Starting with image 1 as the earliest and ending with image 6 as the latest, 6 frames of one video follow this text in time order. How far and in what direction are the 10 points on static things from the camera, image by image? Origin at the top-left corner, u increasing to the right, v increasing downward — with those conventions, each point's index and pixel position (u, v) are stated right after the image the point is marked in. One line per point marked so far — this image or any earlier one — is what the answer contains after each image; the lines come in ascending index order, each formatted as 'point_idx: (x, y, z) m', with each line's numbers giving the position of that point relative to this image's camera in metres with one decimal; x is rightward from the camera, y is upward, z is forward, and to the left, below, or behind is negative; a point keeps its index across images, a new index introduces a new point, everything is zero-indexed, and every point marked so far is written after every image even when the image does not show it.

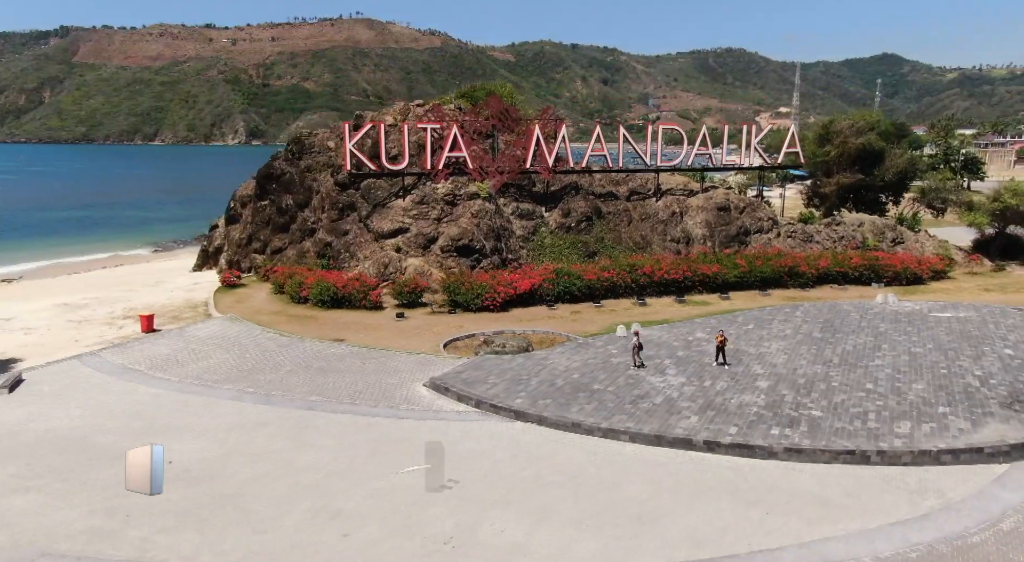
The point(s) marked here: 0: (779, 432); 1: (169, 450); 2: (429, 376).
0: (+6.4, -3.6, +14.4) m
1: (-7.6, -3.9, +13.7) m
2: (-2.3, -2.9, +18.0) m
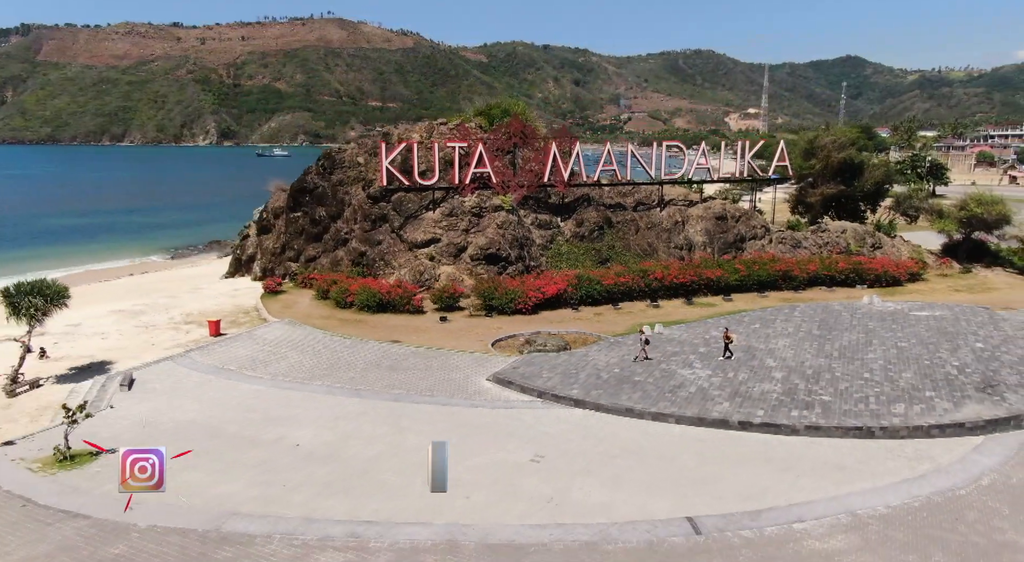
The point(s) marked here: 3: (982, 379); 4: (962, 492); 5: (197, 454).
0: (+8.3, -3.8, +17.3) m
1: (-5.8, -4.2, +16.0) m
2: (-0.6, -3.2, +20.5) m
3: (+15.5, -3.2, +19.7) m
4: (+10.5, -4.9, +13.9) m
5: (-8.0, -4.5, +14.7) m
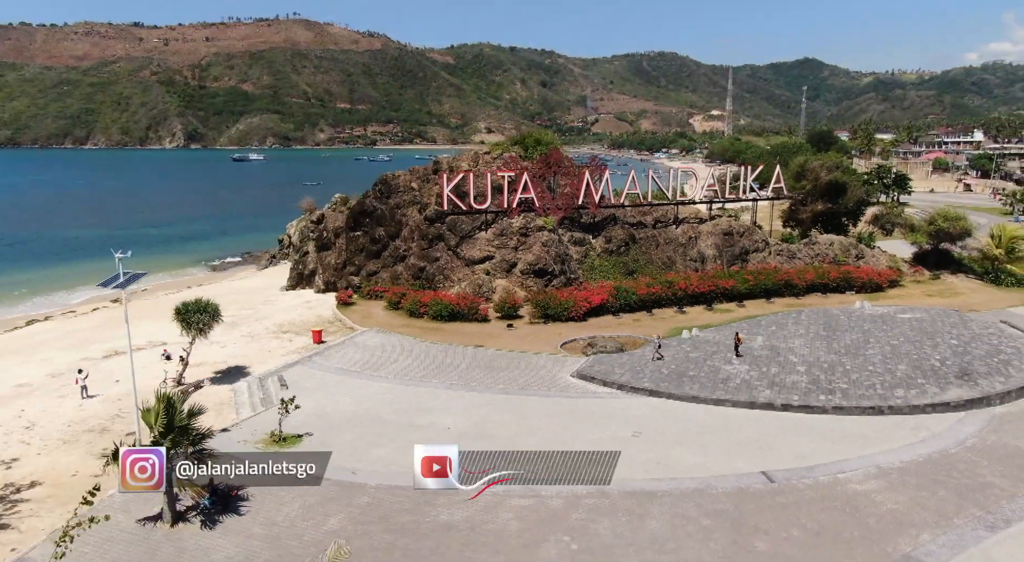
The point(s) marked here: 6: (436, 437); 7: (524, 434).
0: (+11.6, -4.3, +22.3) m
1: (-2.3, -4.9, +20.3) m
2: (+2.6, -3.8, +25.1) m
3: (+18.7, -3.7, +25.0) m
4: (+14.1, -5.4, +19.0) m
5: (-4.5, -5.1, +18.9) m
6: (-2.5, -5.1, +19.1) m
7: (+0.4, -5.1, +19.7) m
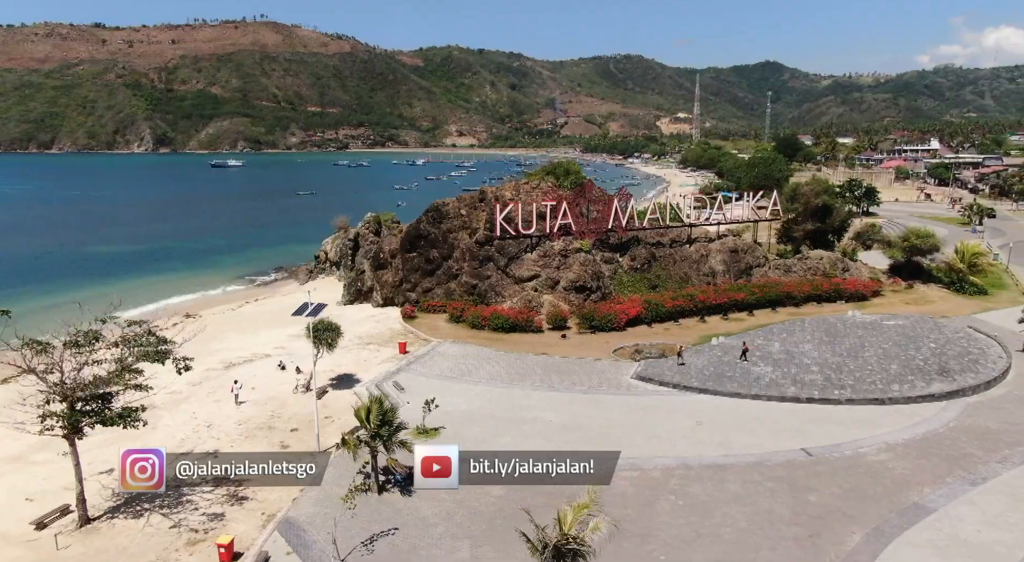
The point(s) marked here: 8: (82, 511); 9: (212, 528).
0: (+15.2, -5.2, +28.0) m
1: (+1.4, -5.8, +25.4) m
2: (+6.1, -4.7, +30.4) m
3: (+22.1, -4.5, +31.0) m
4: (+17.8, -6.2, +24.8) m
5: (-0.7, -6.1, +23.8) m
6: (+1.2, -6.1, +24.2) m
7: (+4.1, -6.0, +24.9) m
8: (-13.3, -7.1, +18.6) m
9: (-9.4, -7.7, +18.8) m
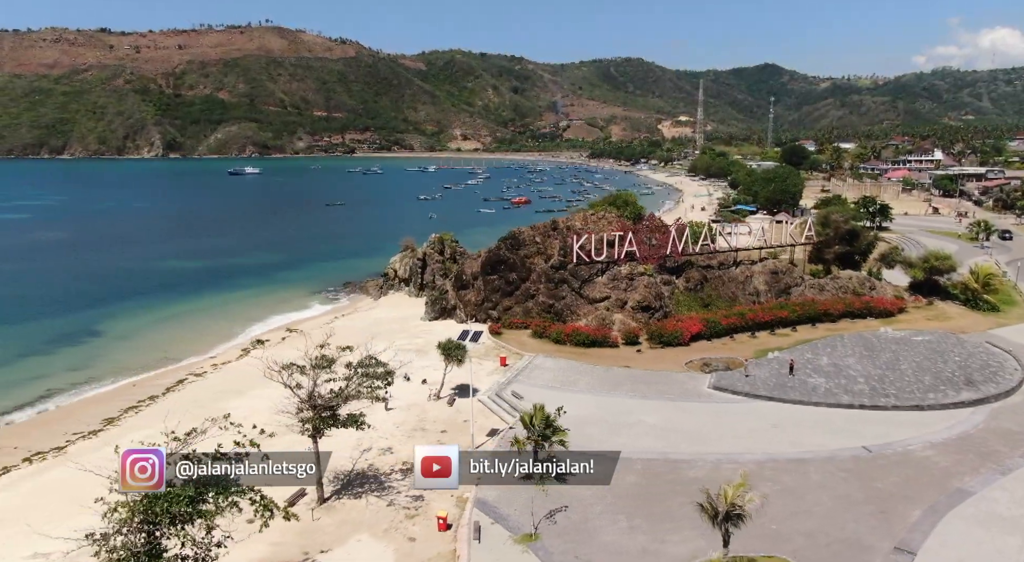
0: (+20.8, -6.7, +33.6) m
1: (+7.0, -7.3, +31.0) m
2: (+11.7, -6.2, +35.9) m
3: (+27.7, -6.0, +36.6) m
4: (+23.4, -7.6, +30.4) m
5: (+4.9, -7.6, +29.4) m
6: (+6.8, -7.6, +29.8) m
7: (+9.7, -7.5, +30.5) m
8: (-7.8, -8.6, +24.2) m
9: (-3.8, -9.2, +24.5) m
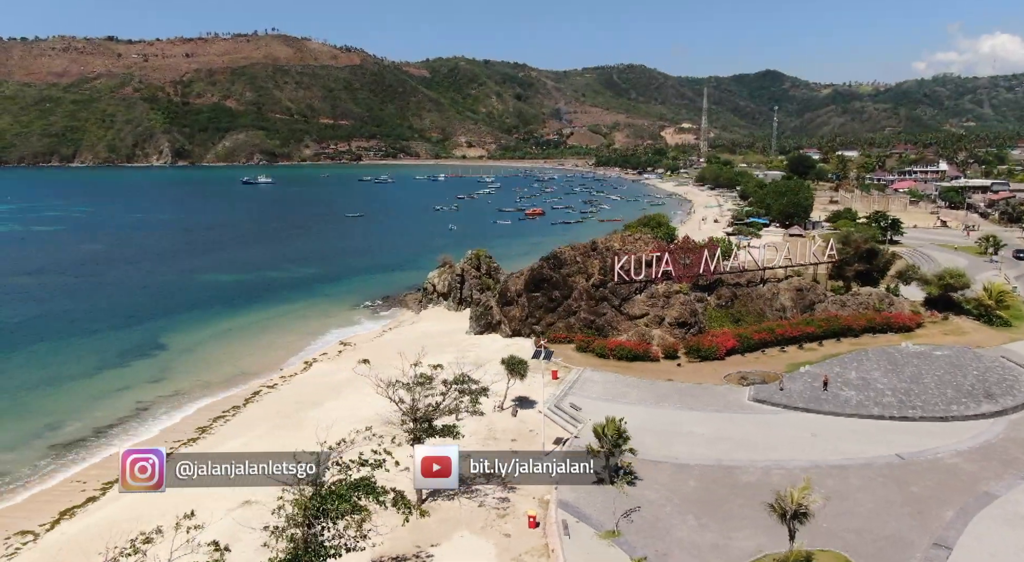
0: (+24.4, -8.0, +36.6) m
1: (+10.5, -8.6, +34.1) m
2: (+15.3, -7.6, +39.1) m
3: (+31.3, -7.4, +39.6) m
4: (+27.0, -8.9, +33.4) m
5: (+8.4, -8.8, +32.6) m
6: (+10.4, -8.8, +32.9) m
7: (+13.3, -8.8, +33.6) m
8: (-4.2, -9.8, +27.4) m
9: (-0.3, -10.4, +27.6) m
